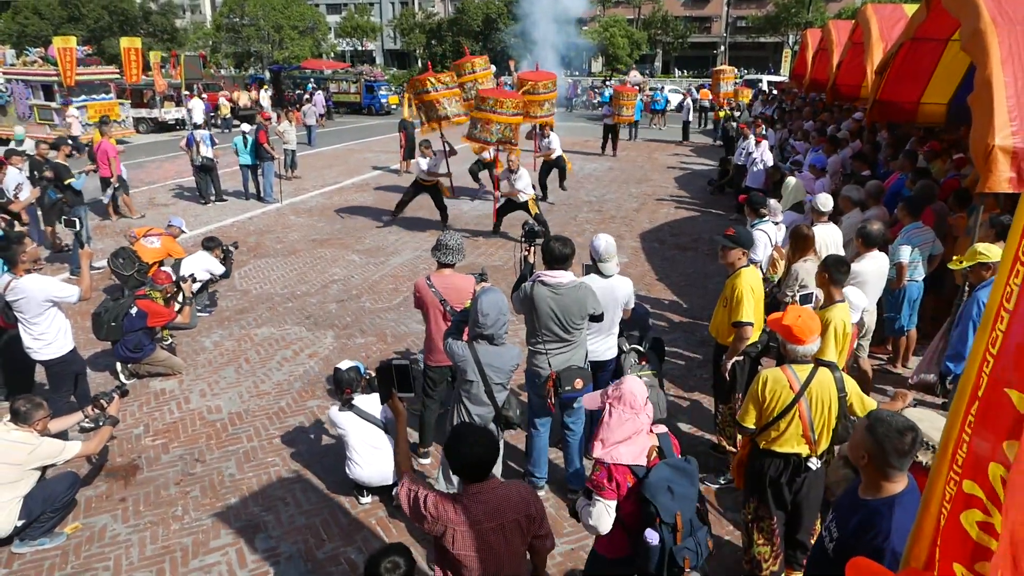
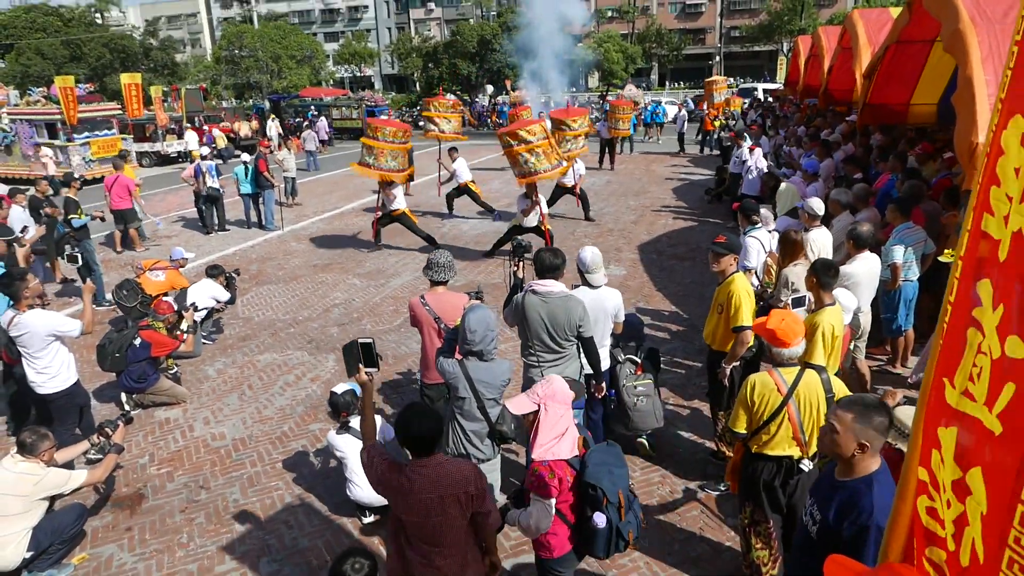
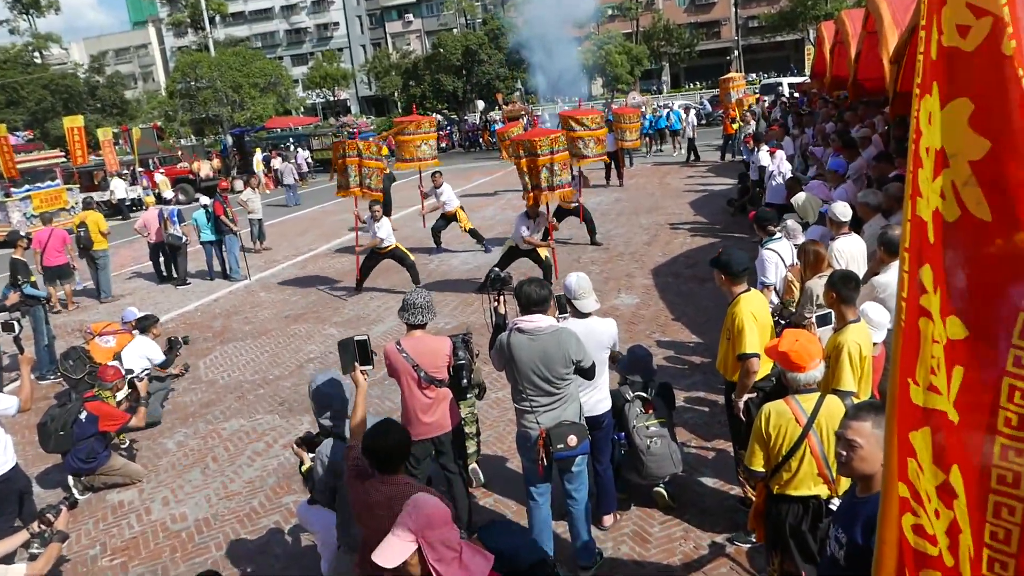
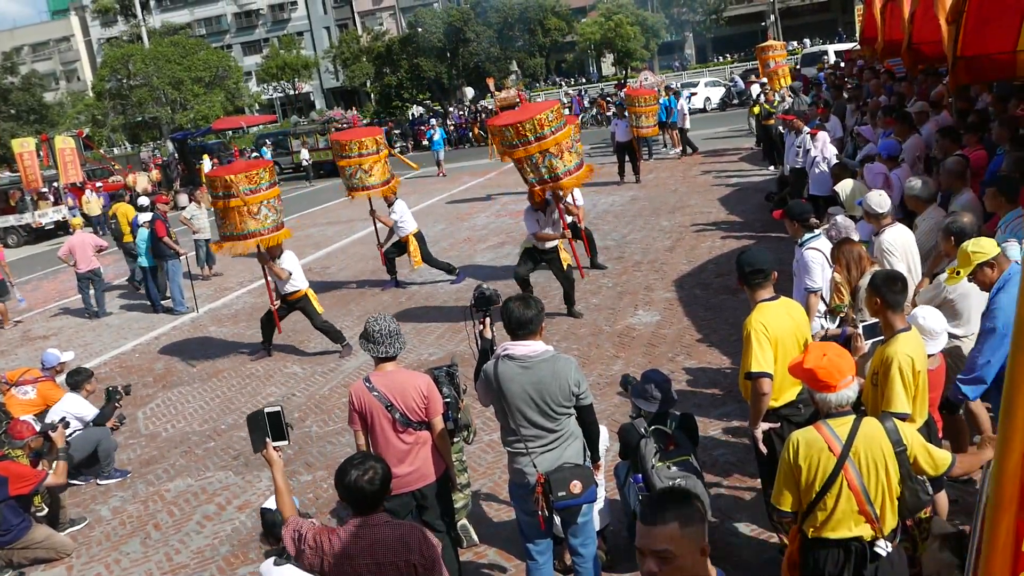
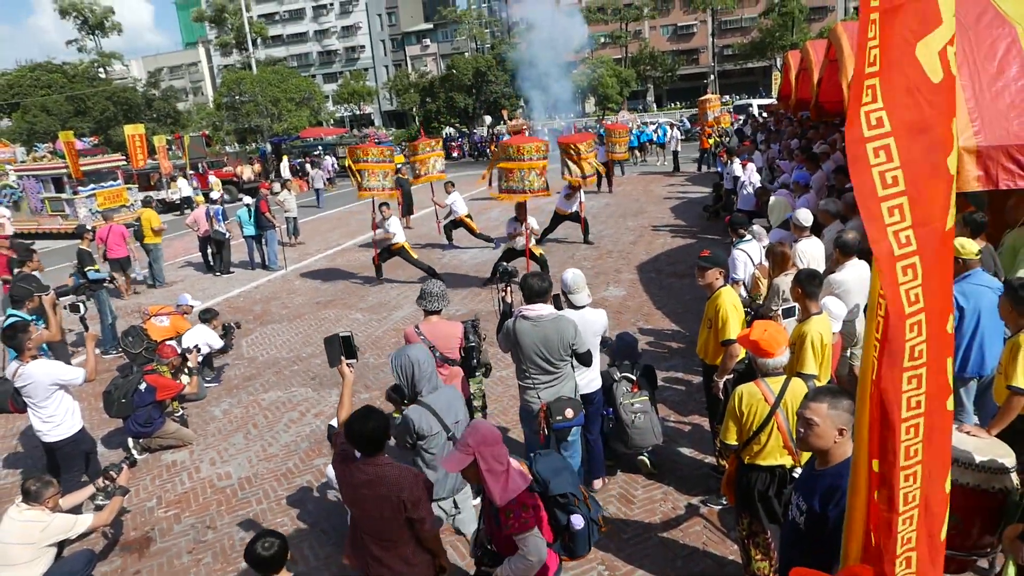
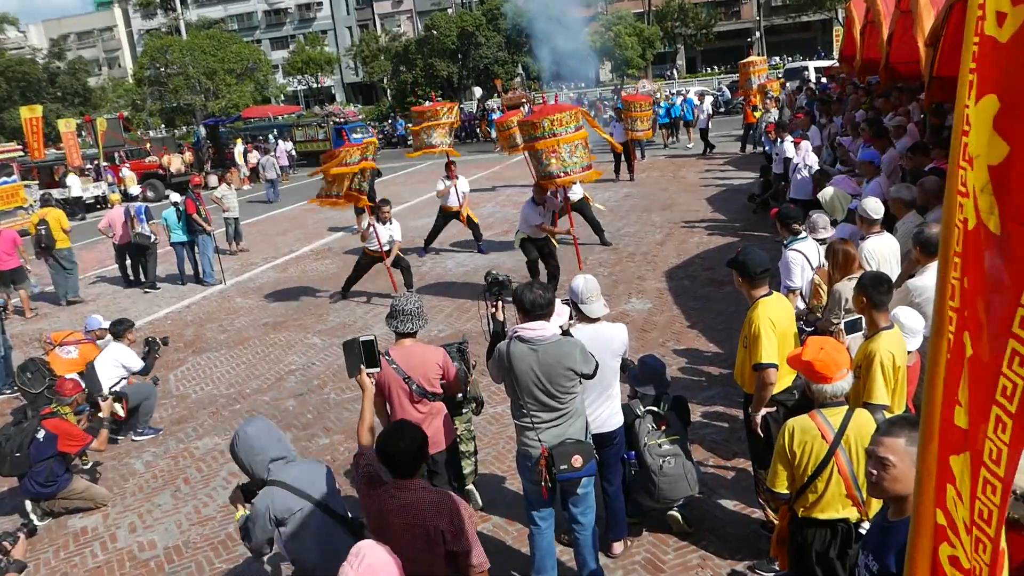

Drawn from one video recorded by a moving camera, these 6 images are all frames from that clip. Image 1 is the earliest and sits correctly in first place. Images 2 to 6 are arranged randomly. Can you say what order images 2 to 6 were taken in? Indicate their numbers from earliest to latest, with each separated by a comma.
2, 5, 3, 6, 4
